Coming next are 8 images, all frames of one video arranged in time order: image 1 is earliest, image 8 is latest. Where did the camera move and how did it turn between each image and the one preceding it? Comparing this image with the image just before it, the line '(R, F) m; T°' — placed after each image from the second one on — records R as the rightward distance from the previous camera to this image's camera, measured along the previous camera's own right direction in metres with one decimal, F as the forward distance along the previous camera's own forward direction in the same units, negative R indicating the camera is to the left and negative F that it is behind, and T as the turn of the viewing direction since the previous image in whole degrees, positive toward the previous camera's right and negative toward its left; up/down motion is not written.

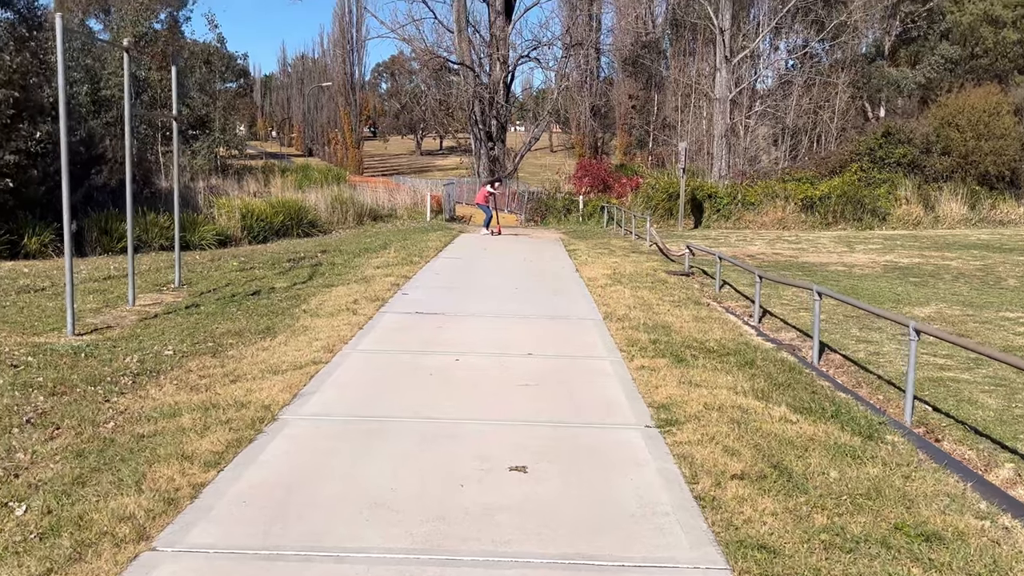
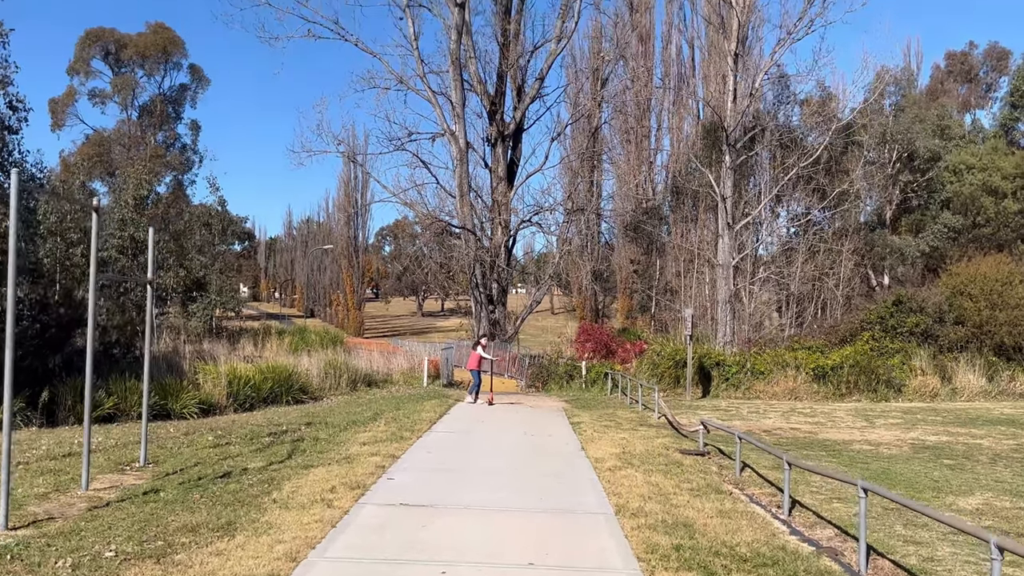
(0.0, +0.5) m; 0°
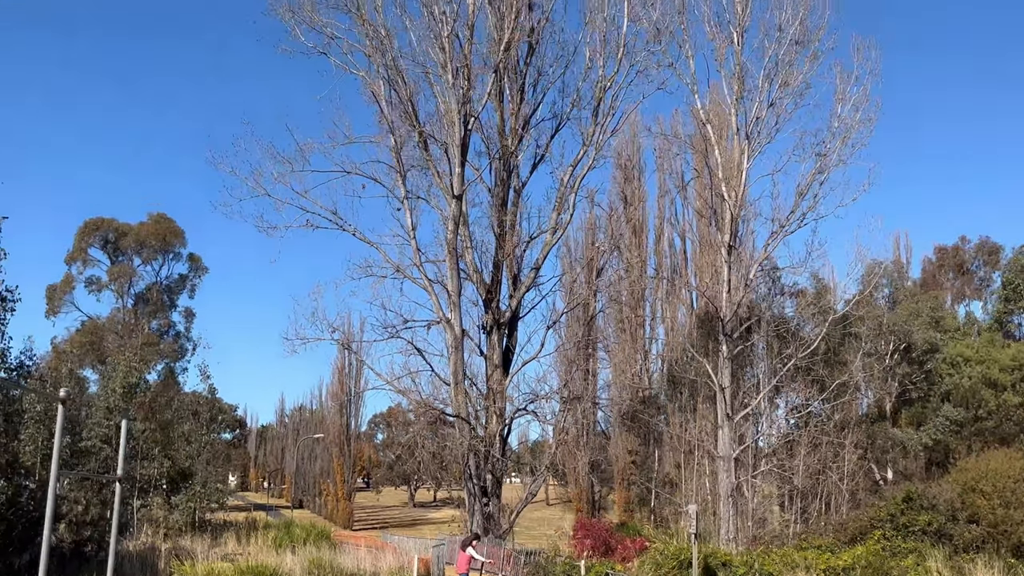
(0.0, +0.3) m; 0°
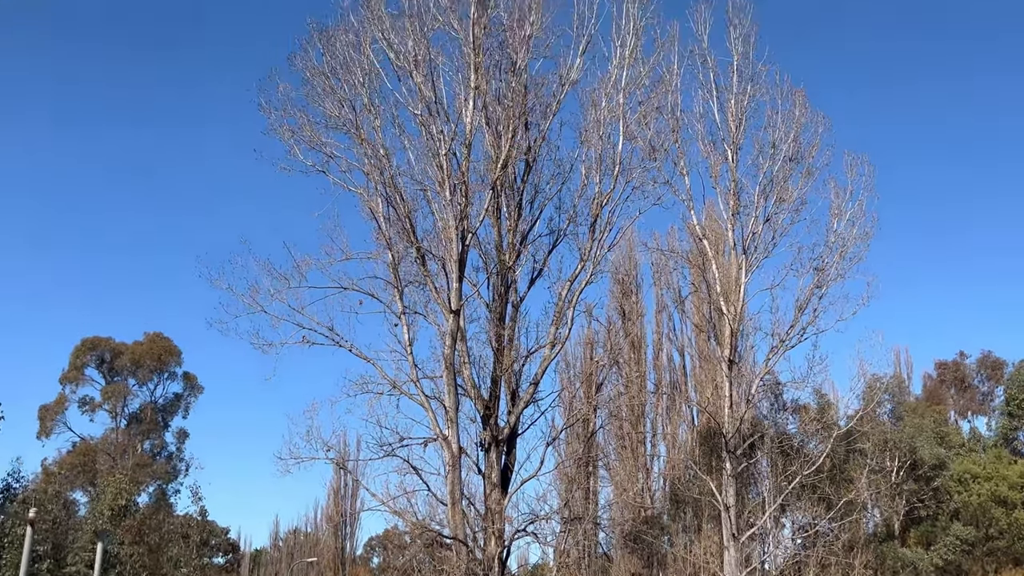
(0.0, +0.2) m; 0°
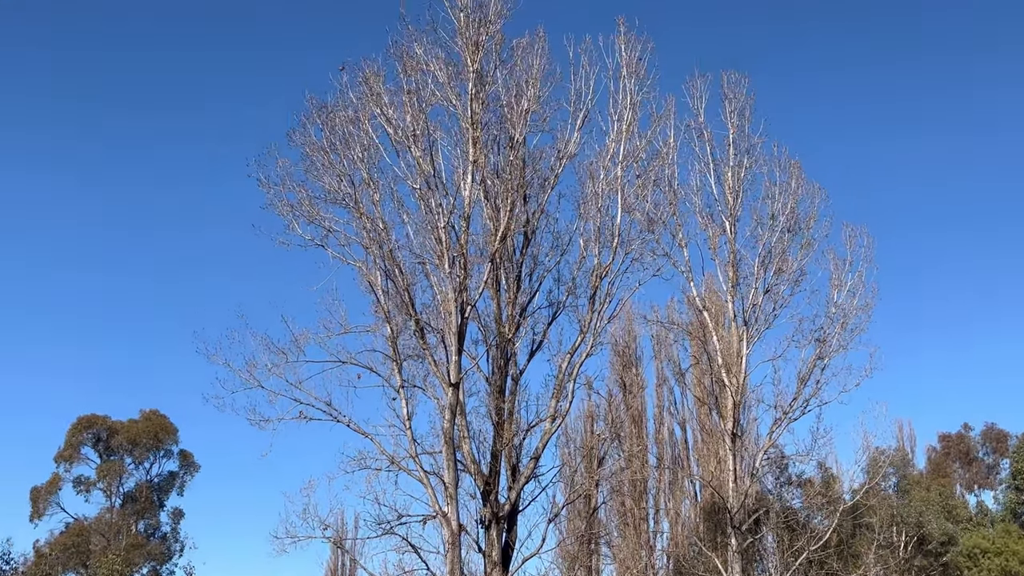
(0.0, +0.1) m; 0°
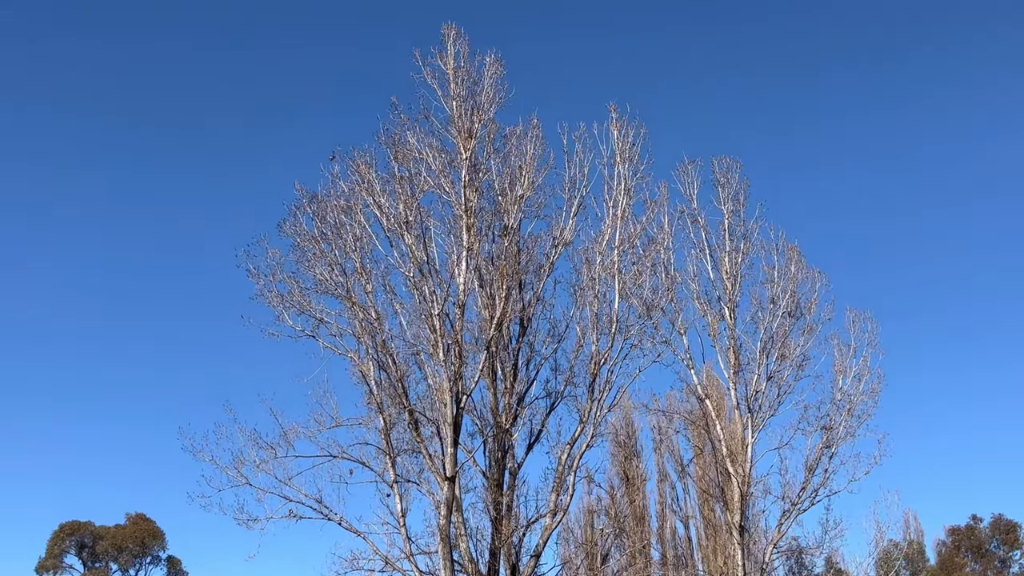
(0.0, +0.5) m; 0°
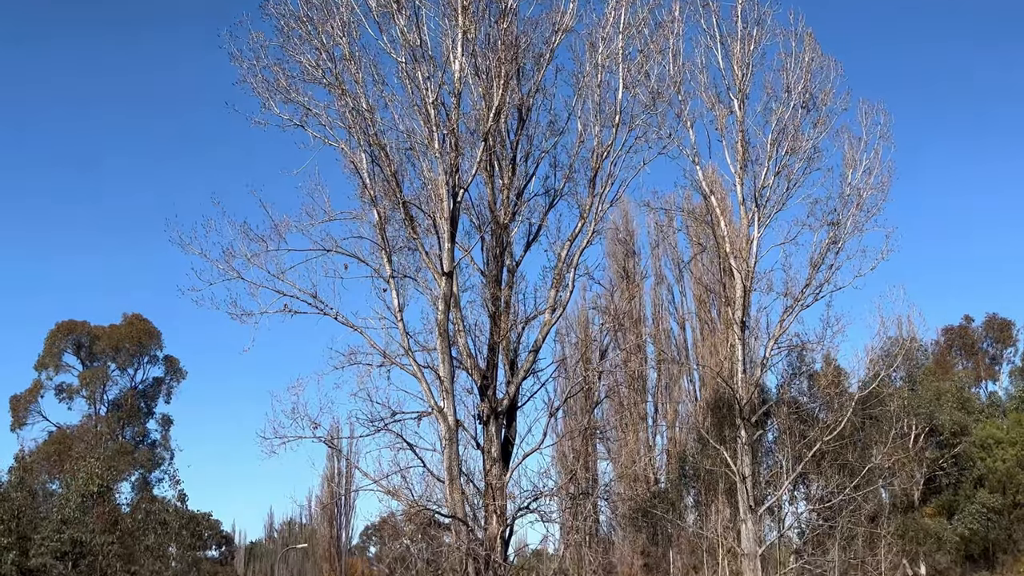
(-0.1, +0.7) m; 0°
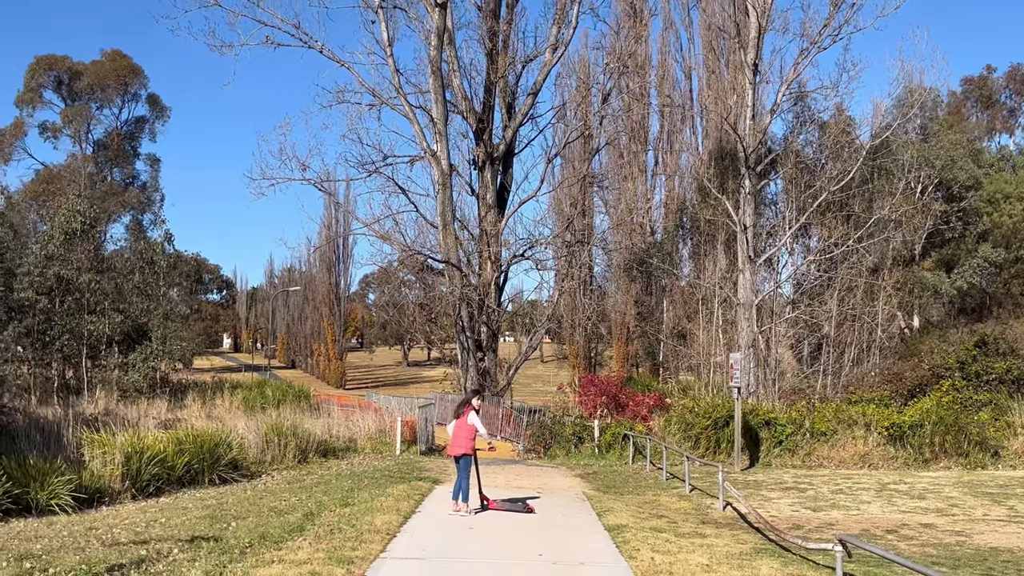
(0.0, +0.7) m; 0°
